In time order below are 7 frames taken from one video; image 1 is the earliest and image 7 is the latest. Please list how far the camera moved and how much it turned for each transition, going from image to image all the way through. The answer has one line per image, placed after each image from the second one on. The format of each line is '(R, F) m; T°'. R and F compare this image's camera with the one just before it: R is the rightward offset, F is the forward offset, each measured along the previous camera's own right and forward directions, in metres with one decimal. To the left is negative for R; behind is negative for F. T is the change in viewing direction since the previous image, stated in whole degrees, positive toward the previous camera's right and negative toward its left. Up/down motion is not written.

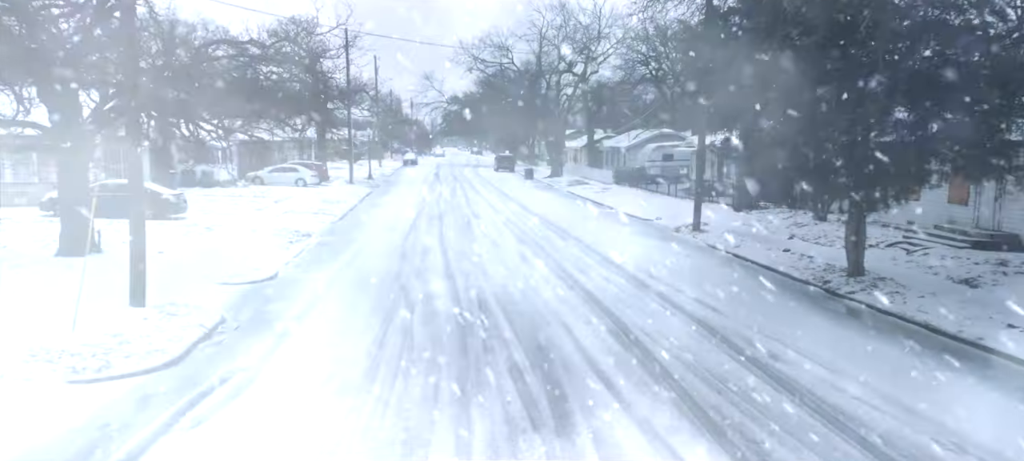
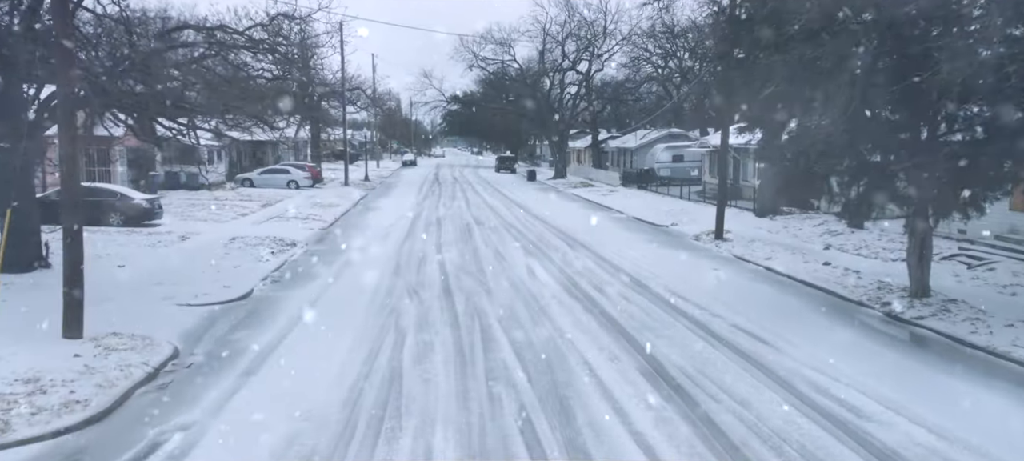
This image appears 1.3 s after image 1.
(-0.1, +1.6) m; 0°
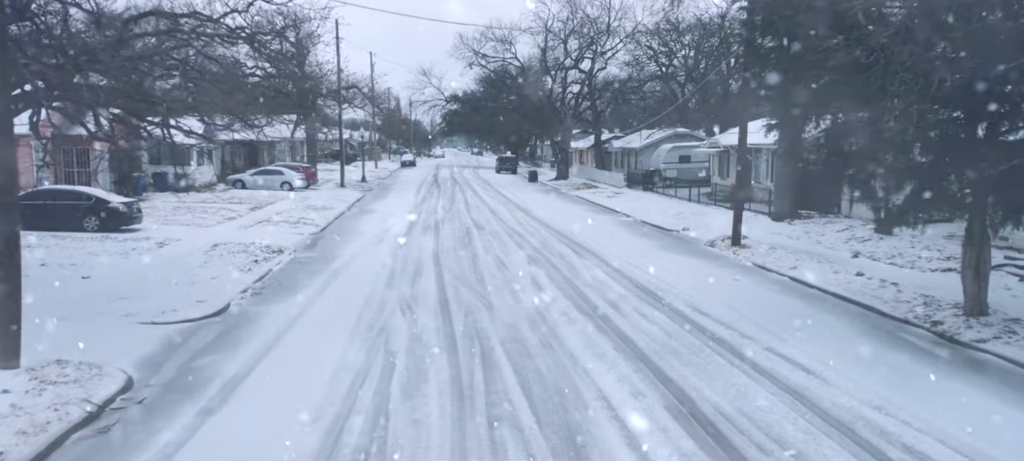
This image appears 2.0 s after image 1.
(-0.1, +1.1) m; 0°
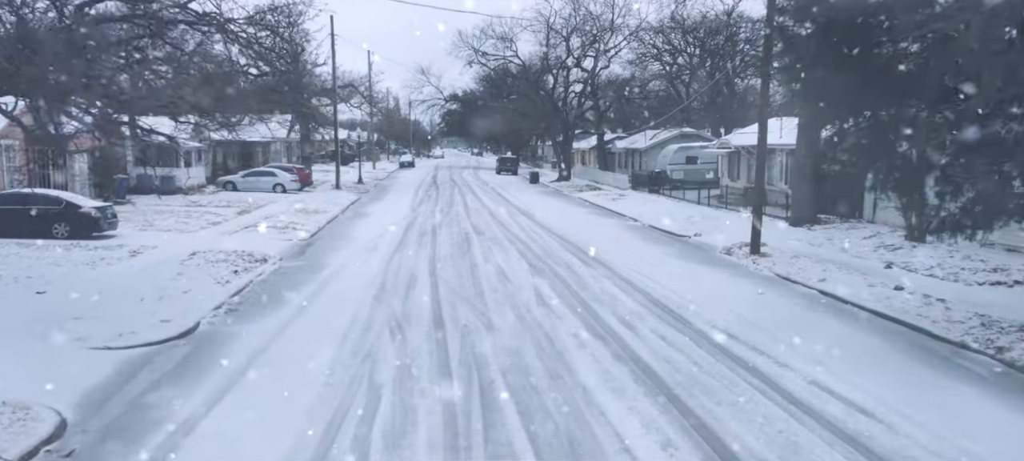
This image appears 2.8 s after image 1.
(0.0, +1.1) m; 0°
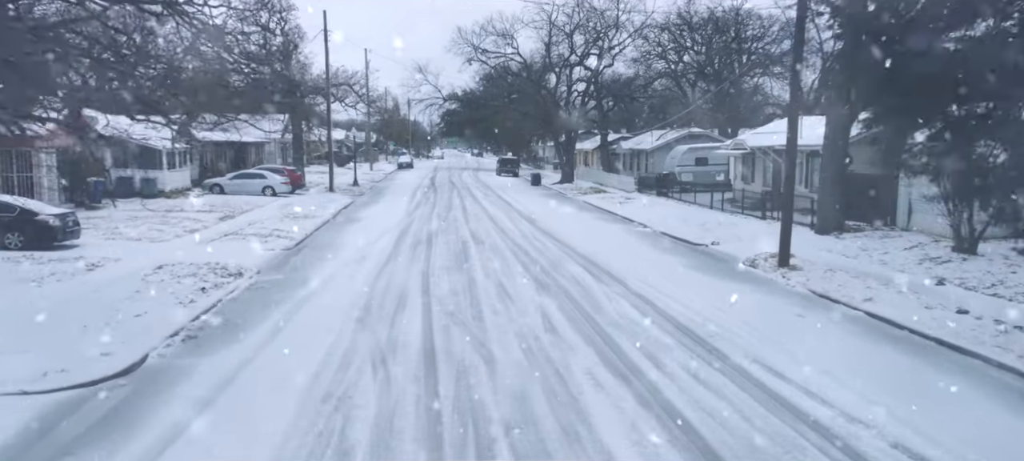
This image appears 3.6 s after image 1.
(0.0, +1.4) m; 0°
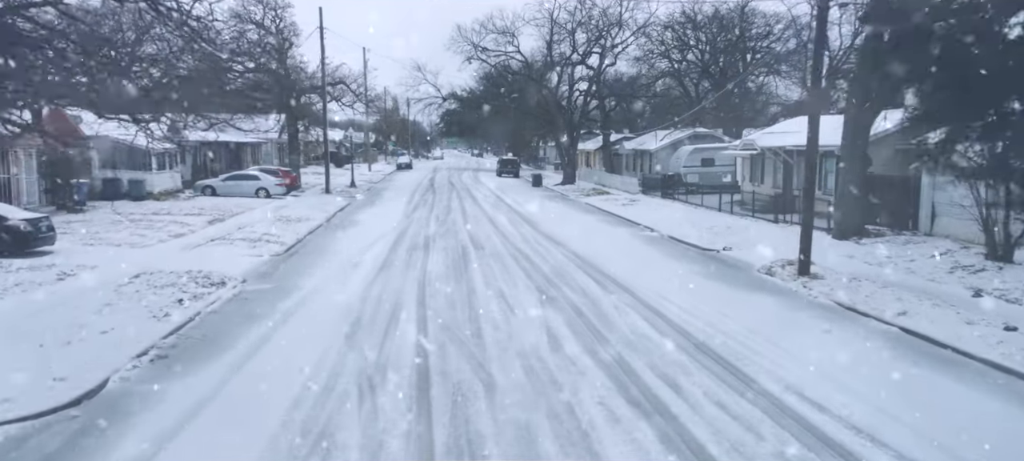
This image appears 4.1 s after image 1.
(0.0, +0.8) m; 0°
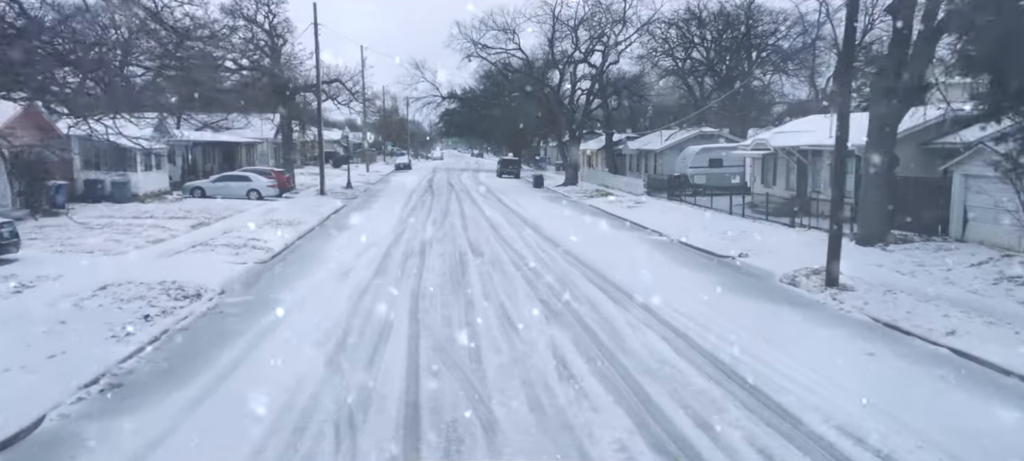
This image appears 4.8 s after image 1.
(0.0, +1.0) m; 0°
